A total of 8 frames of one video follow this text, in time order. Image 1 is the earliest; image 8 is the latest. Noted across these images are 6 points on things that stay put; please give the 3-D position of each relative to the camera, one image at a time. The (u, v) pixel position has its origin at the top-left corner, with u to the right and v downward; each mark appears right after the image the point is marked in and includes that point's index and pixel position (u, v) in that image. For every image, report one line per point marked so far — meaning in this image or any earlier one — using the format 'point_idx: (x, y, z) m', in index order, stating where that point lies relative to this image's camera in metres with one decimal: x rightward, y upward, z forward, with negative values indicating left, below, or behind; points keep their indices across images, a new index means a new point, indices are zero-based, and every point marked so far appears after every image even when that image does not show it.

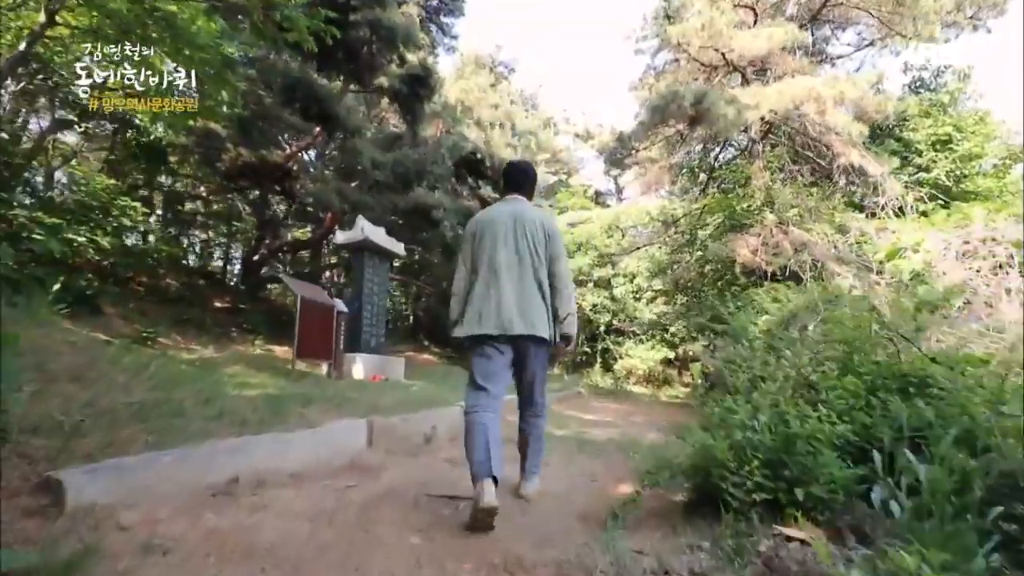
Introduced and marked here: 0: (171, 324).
0: (-6.6, -0.7, +9.5) m
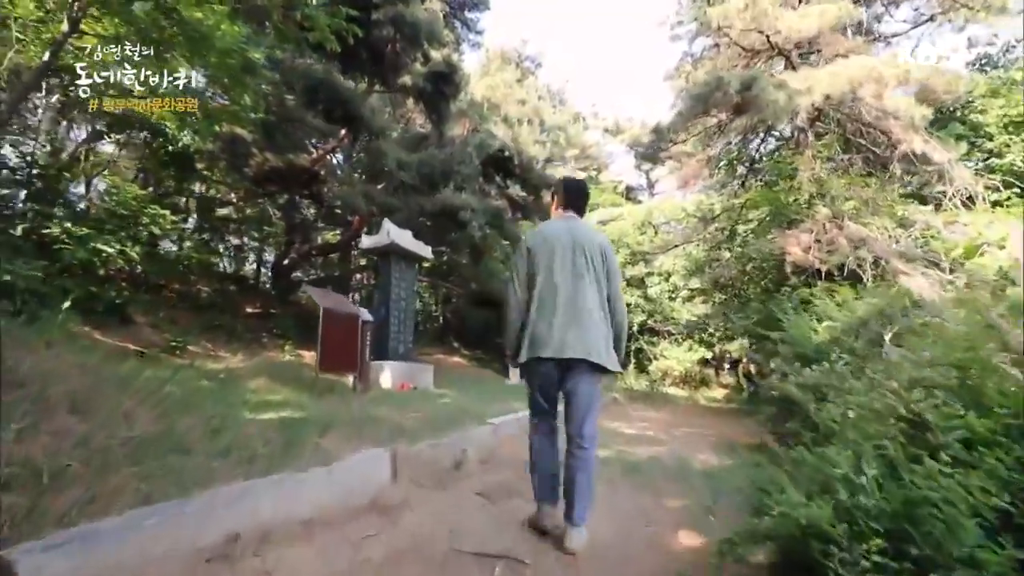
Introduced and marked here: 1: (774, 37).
0: (-6.0, -0.8, +9.5) m
1: (+3.8, +3.6, +7.1) m
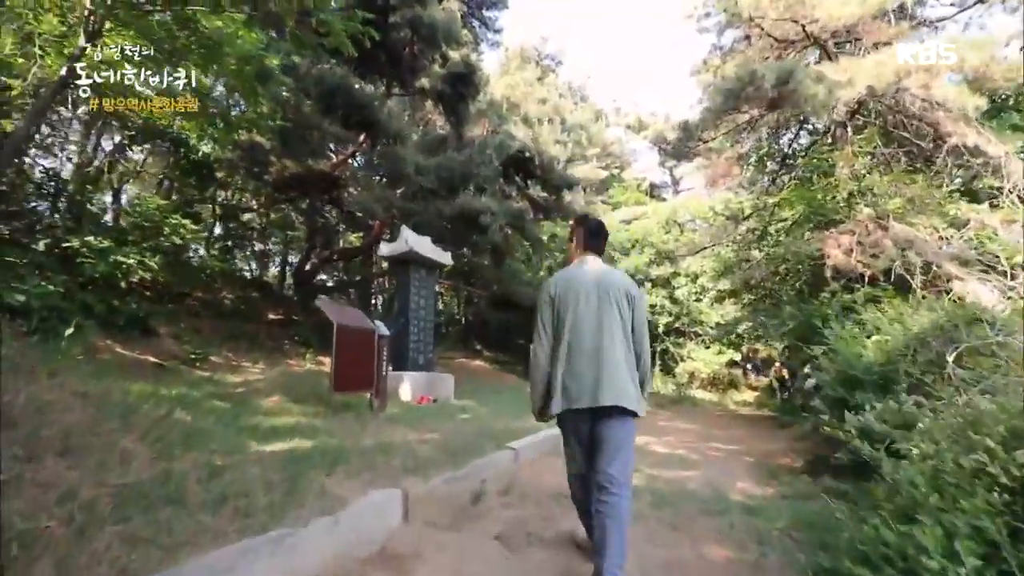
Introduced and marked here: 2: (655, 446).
0: (-5.6, -1.0, +9.5) m
1: (+4.0, +3.5, +6.6) m
2: (+1.7, -1.9, +5.8) m
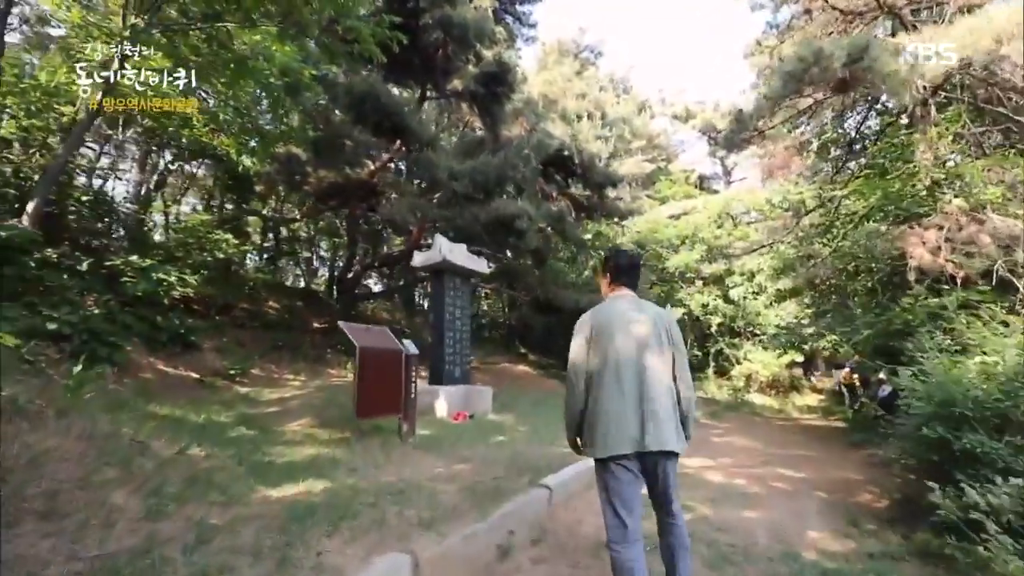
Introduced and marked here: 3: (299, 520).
0: (-4.8, -1.2, +9.6) m
1: (+4.4, +3.5, +5.8) m
2: (+2.1, -2.0, +5.2) m
3: (-1.1, -1.2, +2.6) m
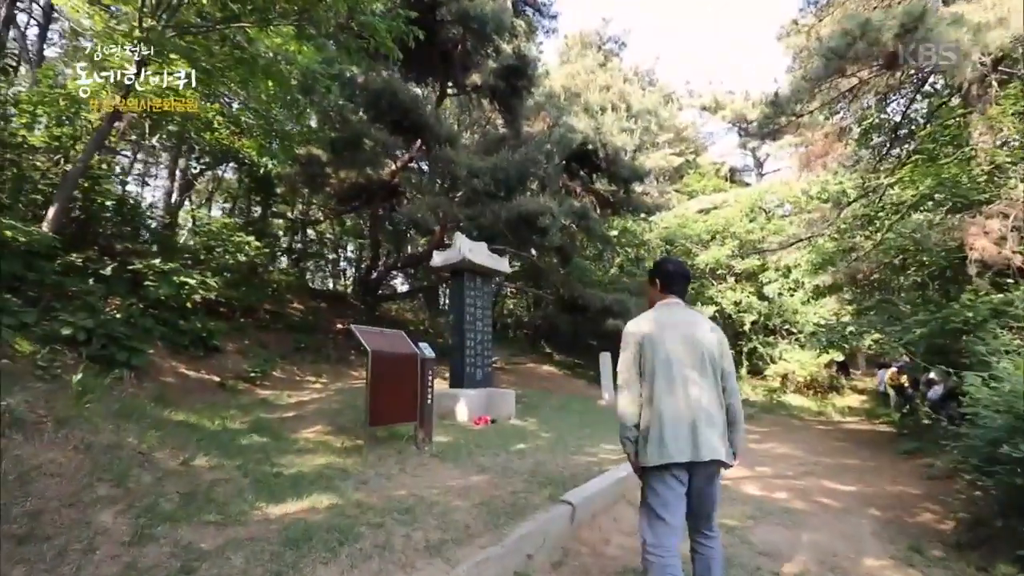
0: (-4.3, -1.3, +9.5) m
1: (+4.6, +3.5, +5.3) m
2: (+2.3, -2.0, +4.8) m
3: (-1.1, -1.3, +2.4) m
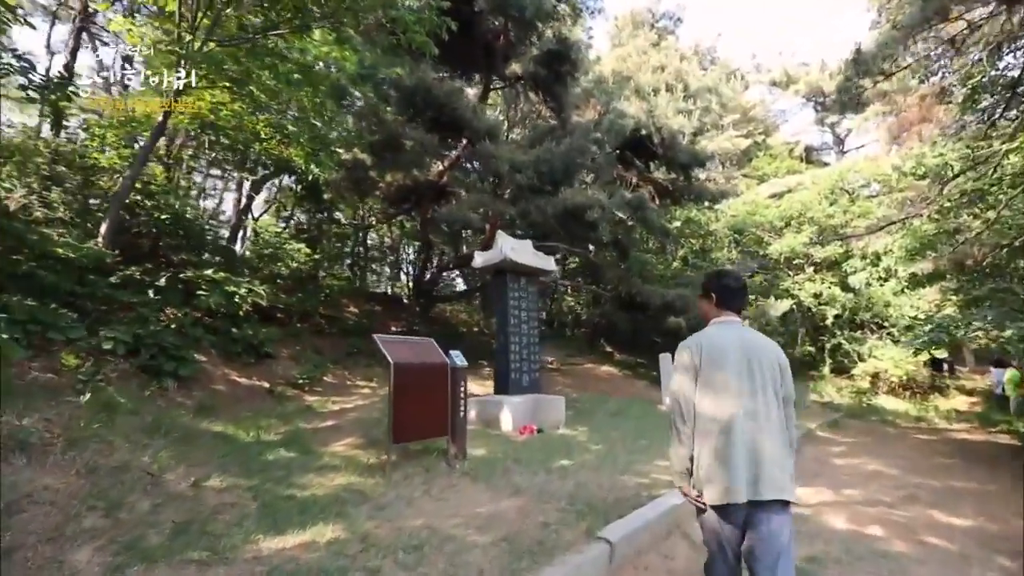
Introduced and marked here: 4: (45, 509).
0: (-3.4, -1.4, +9.6) m
1: (+4.8, +3.6, +4.2) m
2: (+2.7, -1.9, +4.1) m
3: (-1.0, -1.3, +2.1) m
4: (-2.3, -1.1, +2.4) m
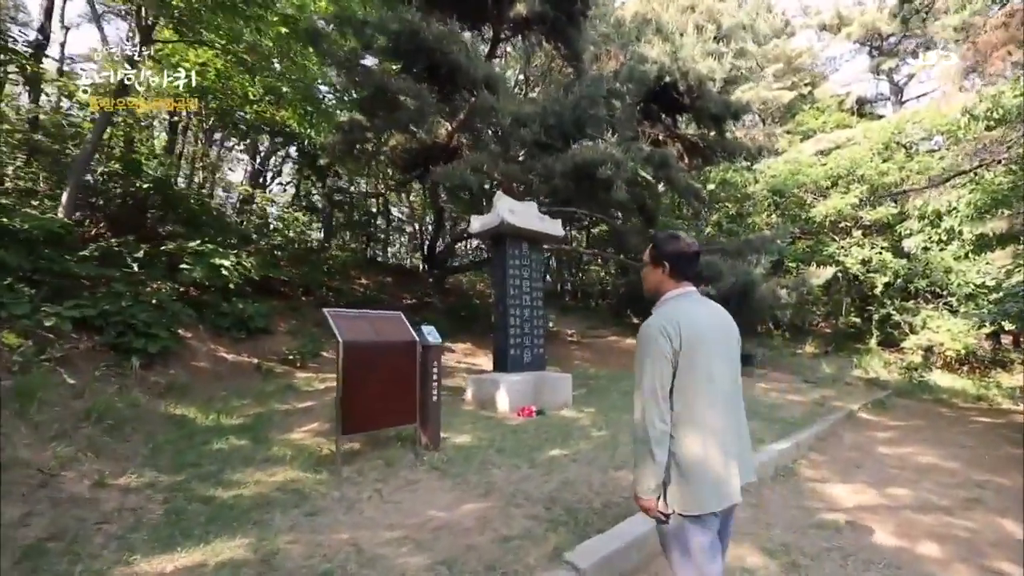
0: (-3.2, -0.8, +9.2) m
1: (+4.5, +3.9, +3.0) m
2: (+2.5, -1.6, +3.3) m
3: (-1.3, -1.2, +1.6) m
4: (-2.6, -1.0, +2.0) m
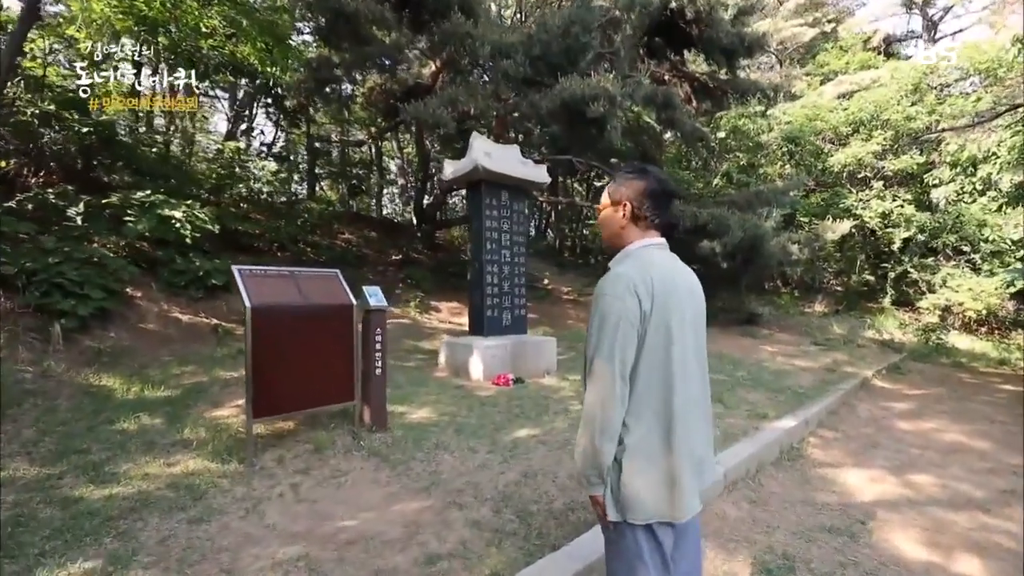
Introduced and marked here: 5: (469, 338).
0: (-3.4, 0.0, +8.7) m
1: (+4.2, +4.1, +2.0) m
2: (+2.2, -1.4, +2.8) m
3: (-1.7, -1.1, +1.1) m
4: (-2.9, -0.8, +1.4) m
5: (-0.5, -0.6, +5.6) m
